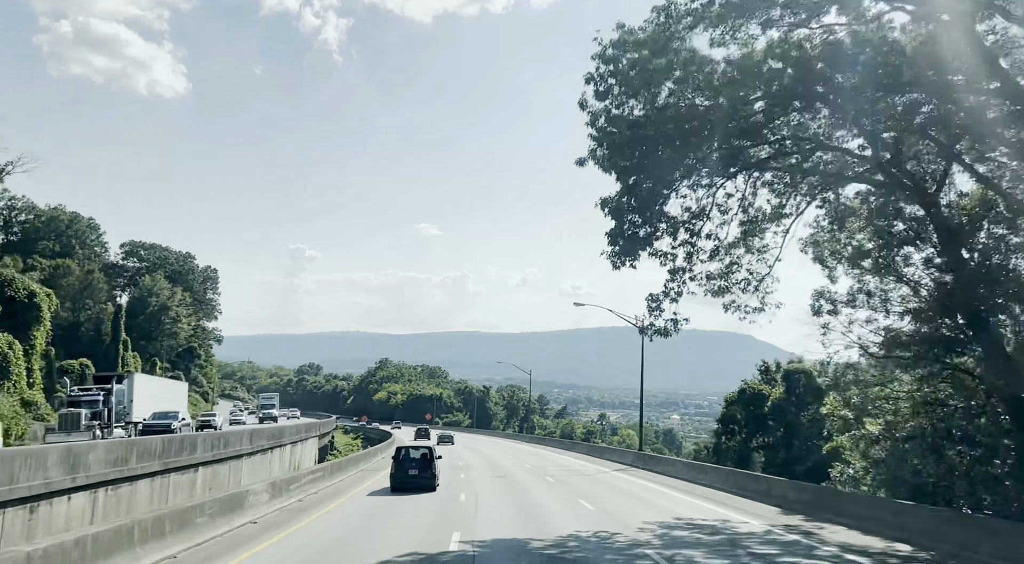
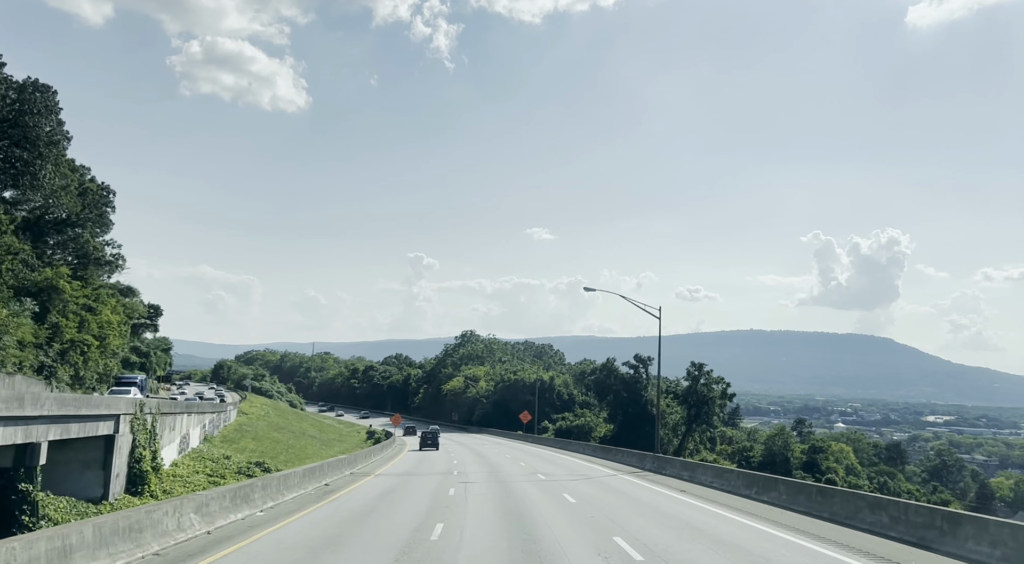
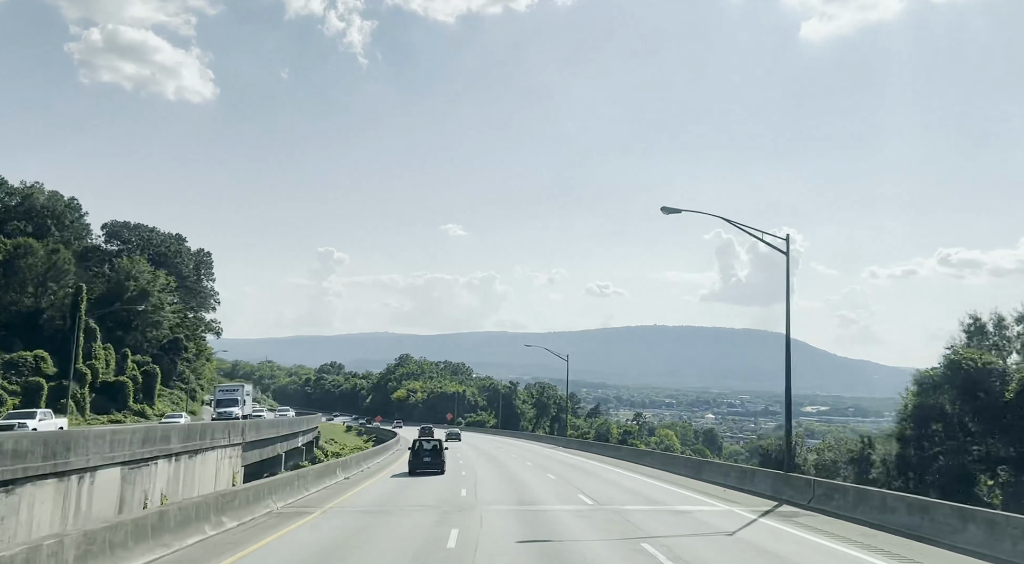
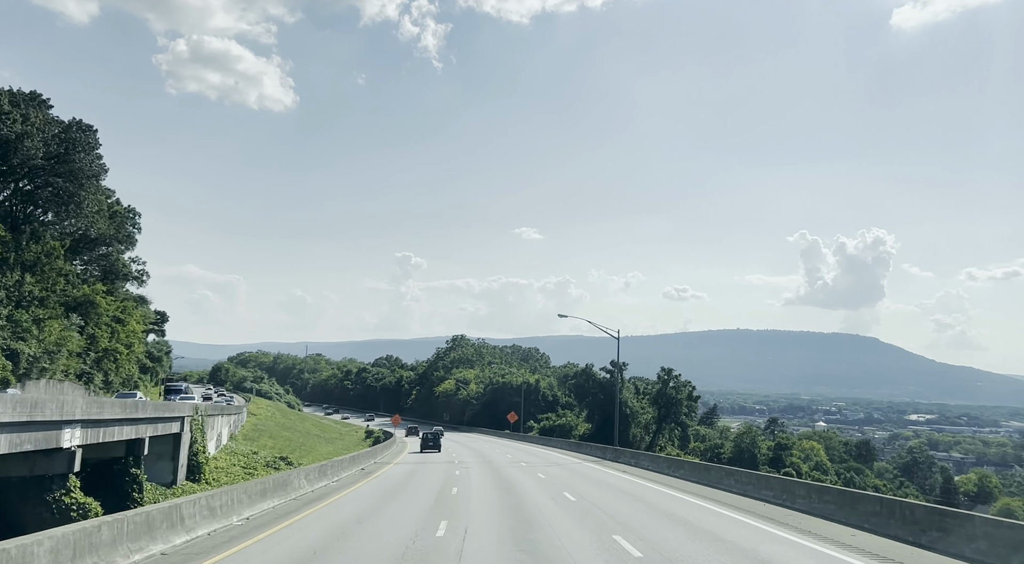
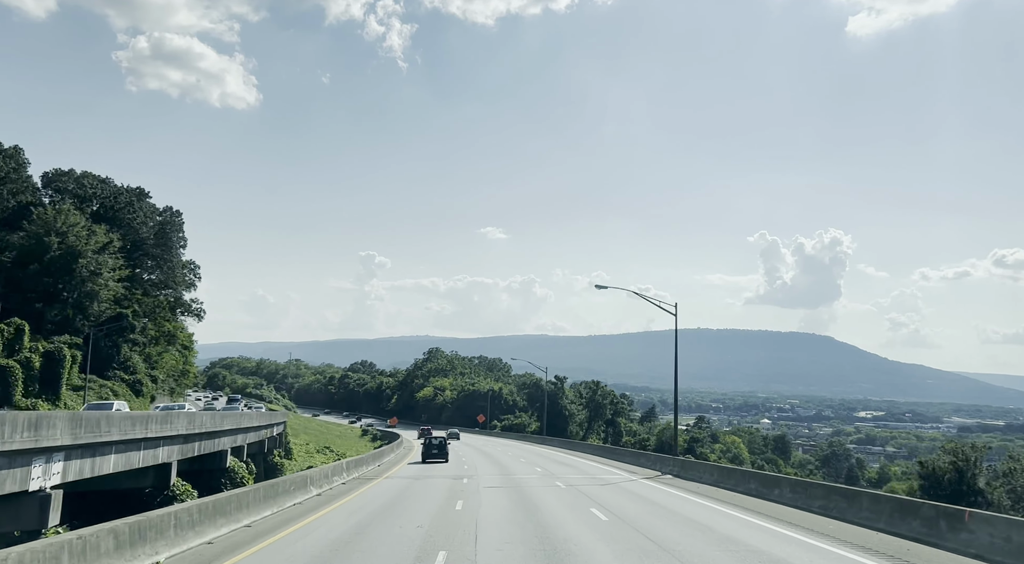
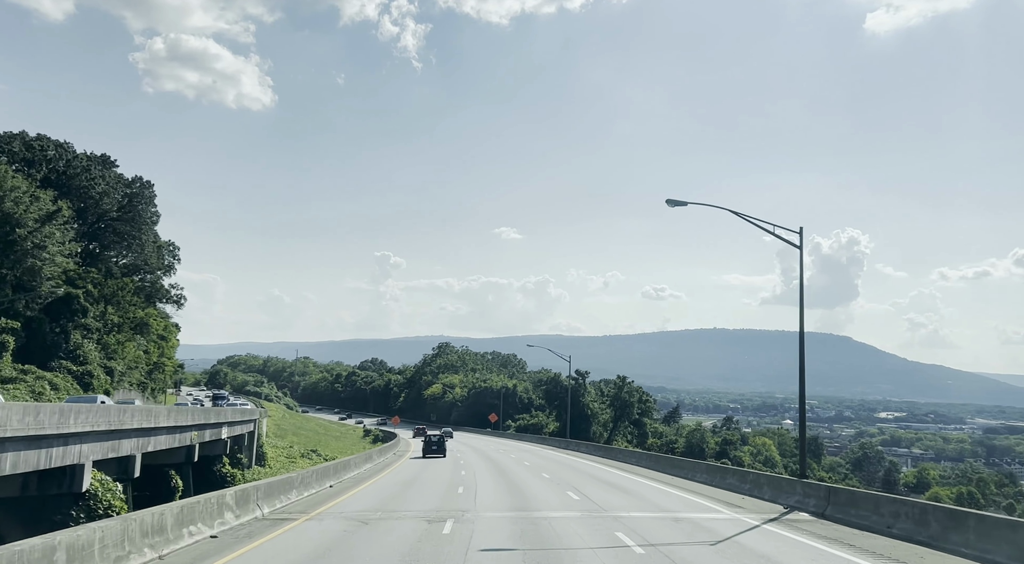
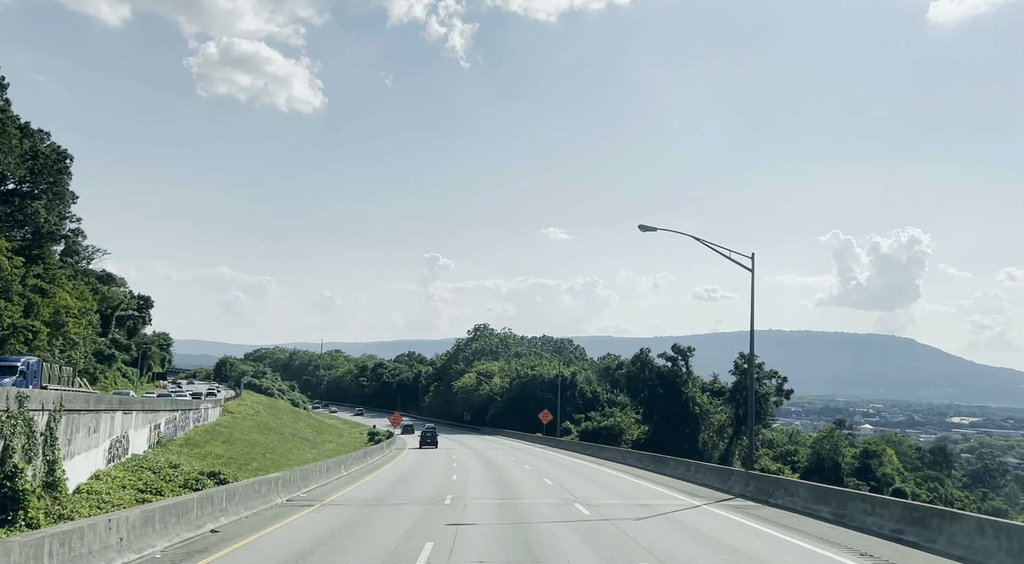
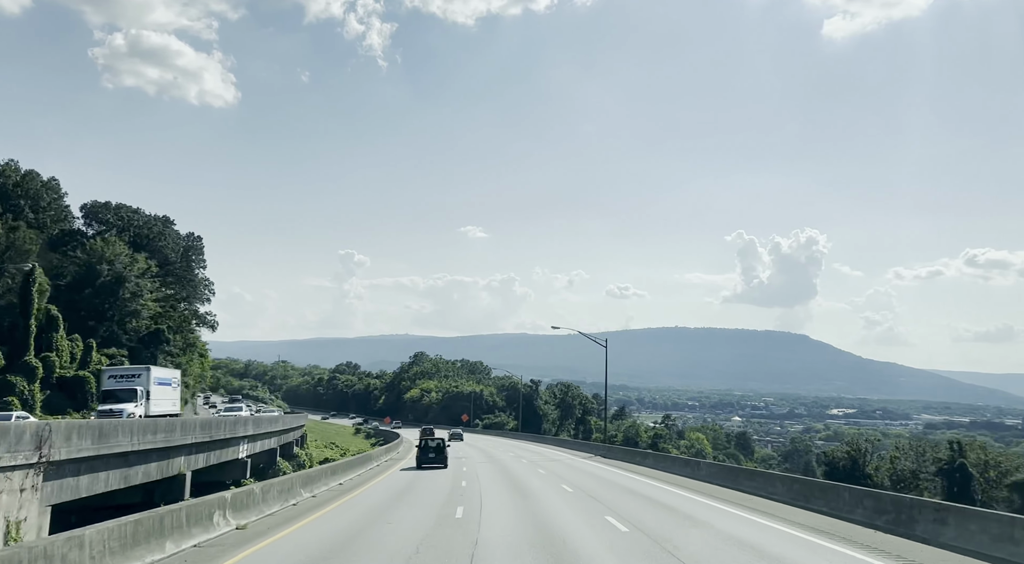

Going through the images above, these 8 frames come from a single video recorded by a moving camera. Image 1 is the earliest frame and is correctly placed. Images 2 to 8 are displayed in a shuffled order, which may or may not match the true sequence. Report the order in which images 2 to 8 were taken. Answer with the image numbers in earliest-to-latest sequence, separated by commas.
3, 8, 5, 6, 4, 2, 7
